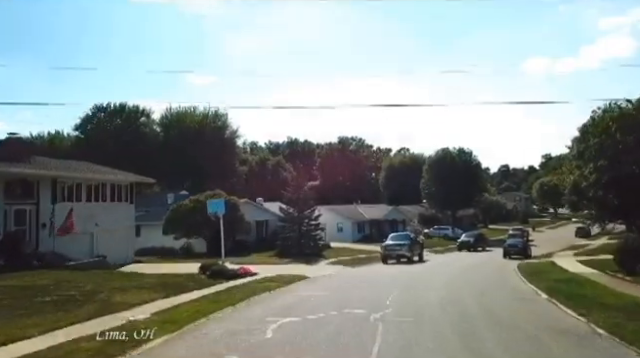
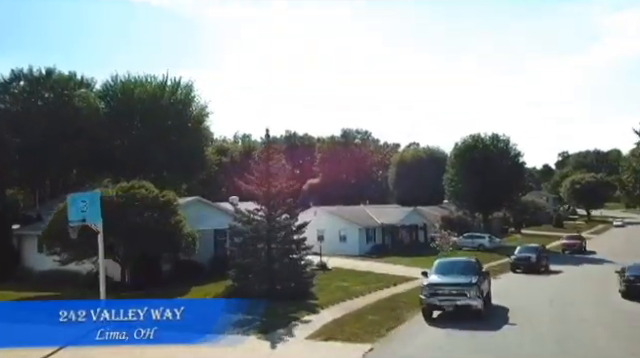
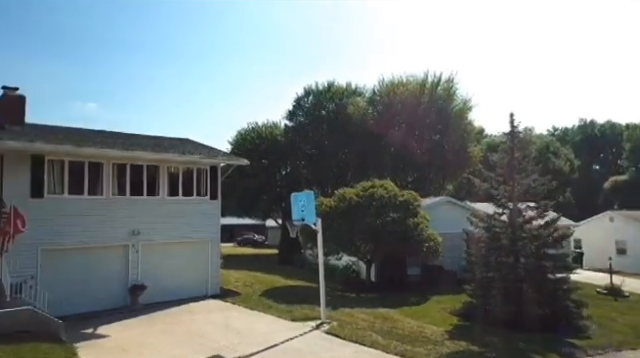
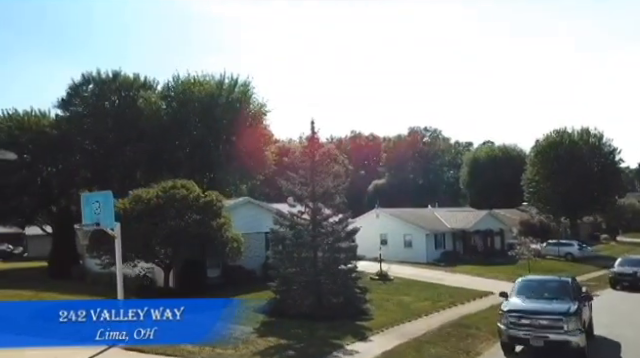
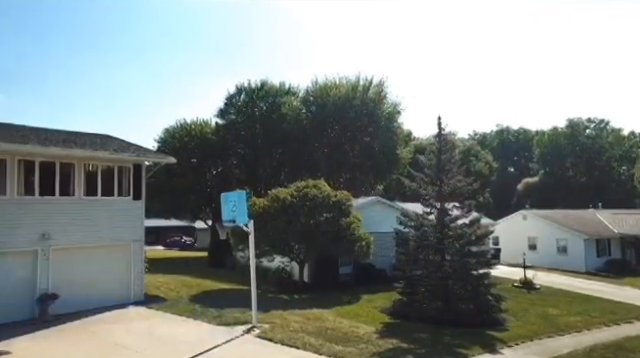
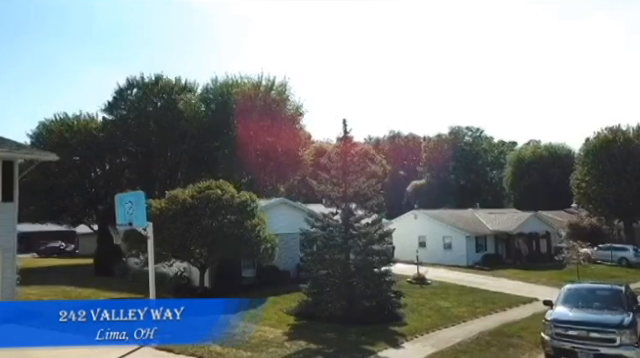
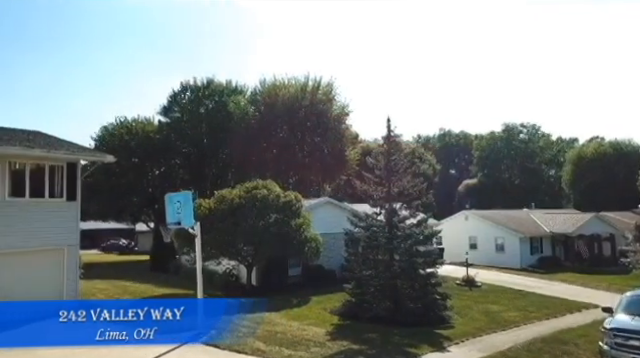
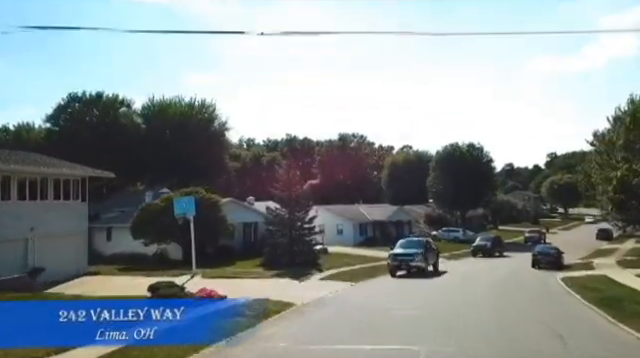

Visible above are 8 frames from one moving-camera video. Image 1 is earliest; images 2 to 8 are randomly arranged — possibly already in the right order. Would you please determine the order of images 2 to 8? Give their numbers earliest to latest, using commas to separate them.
8, 2, 4, 6, 7, 5, 3
